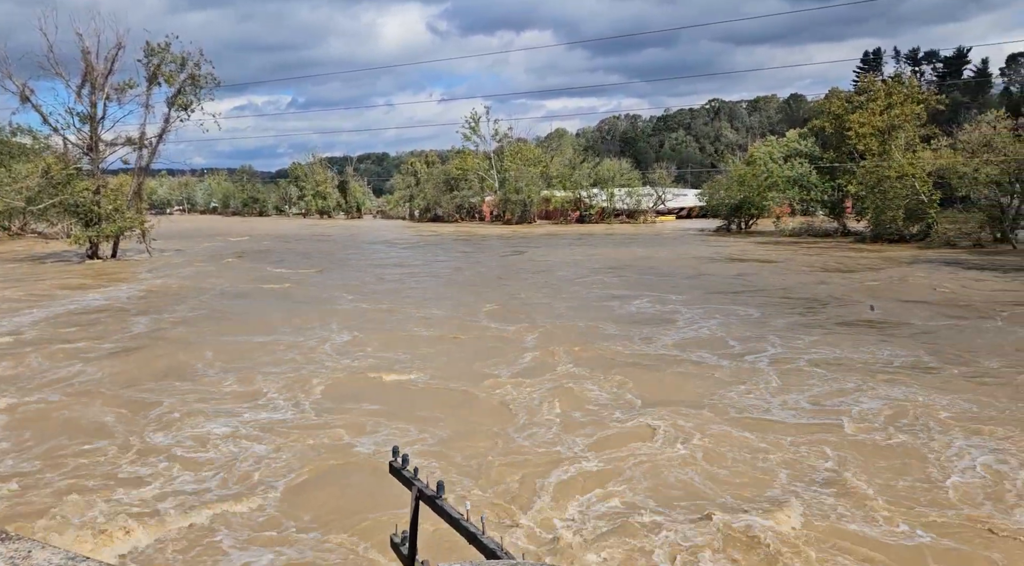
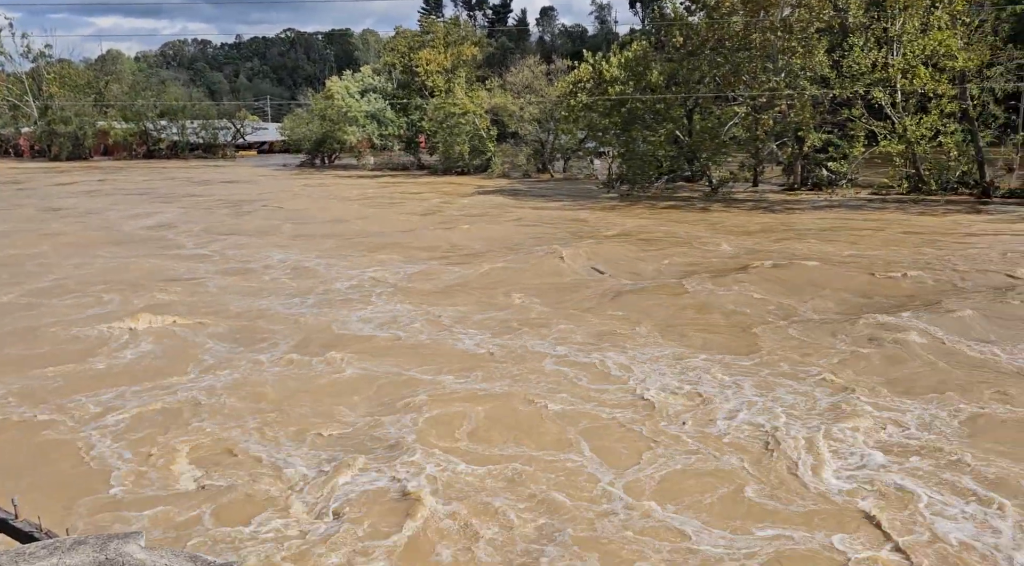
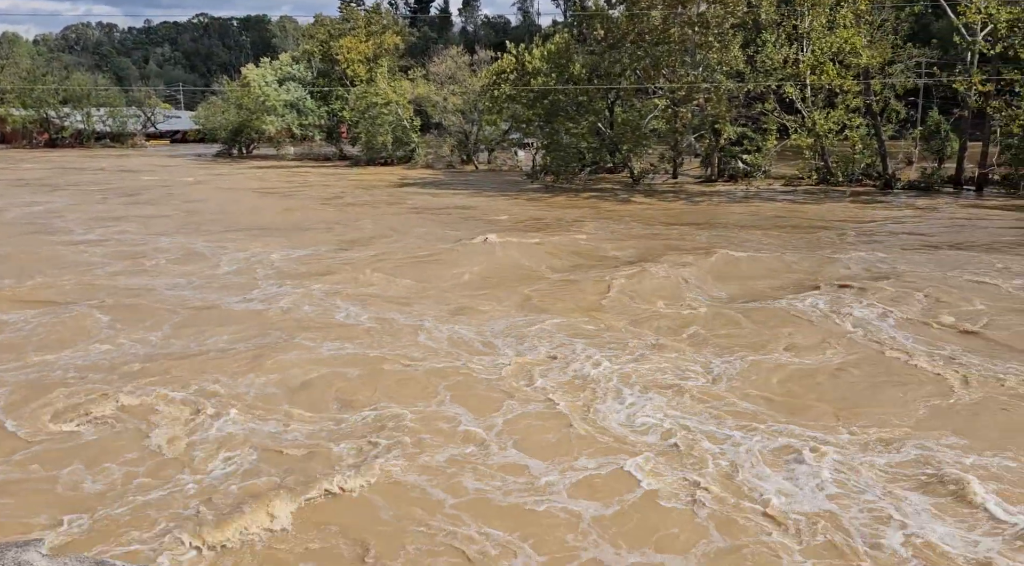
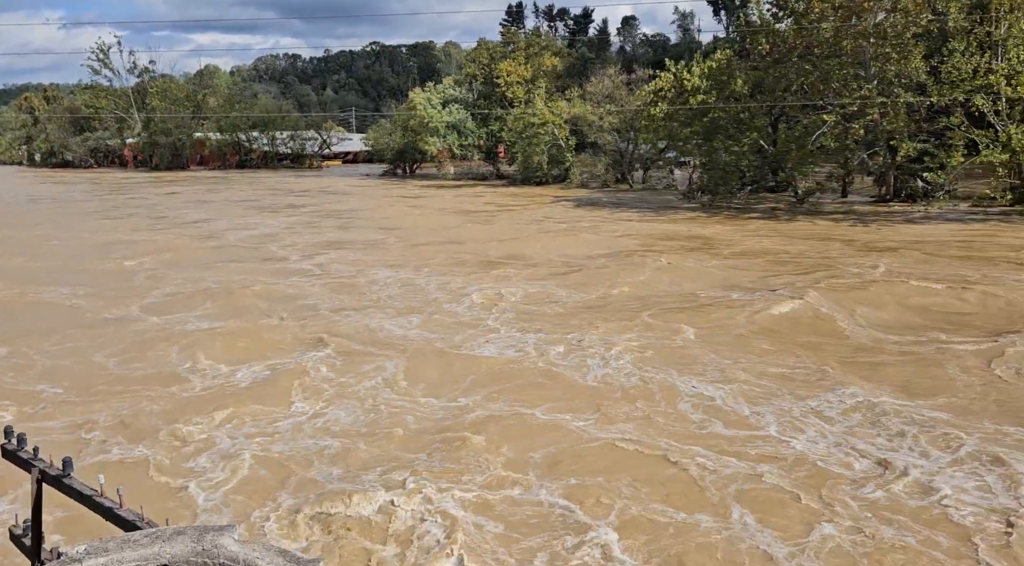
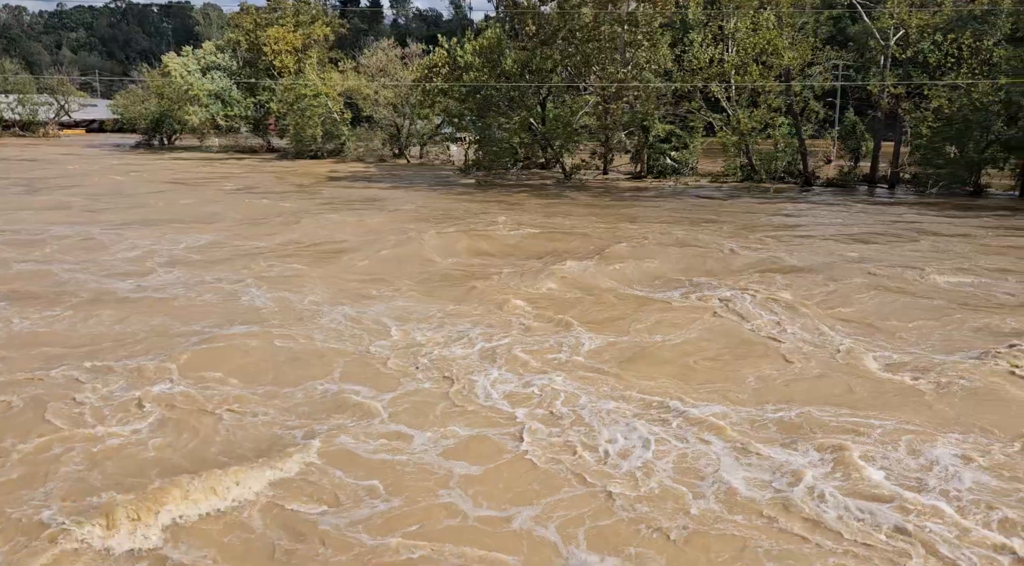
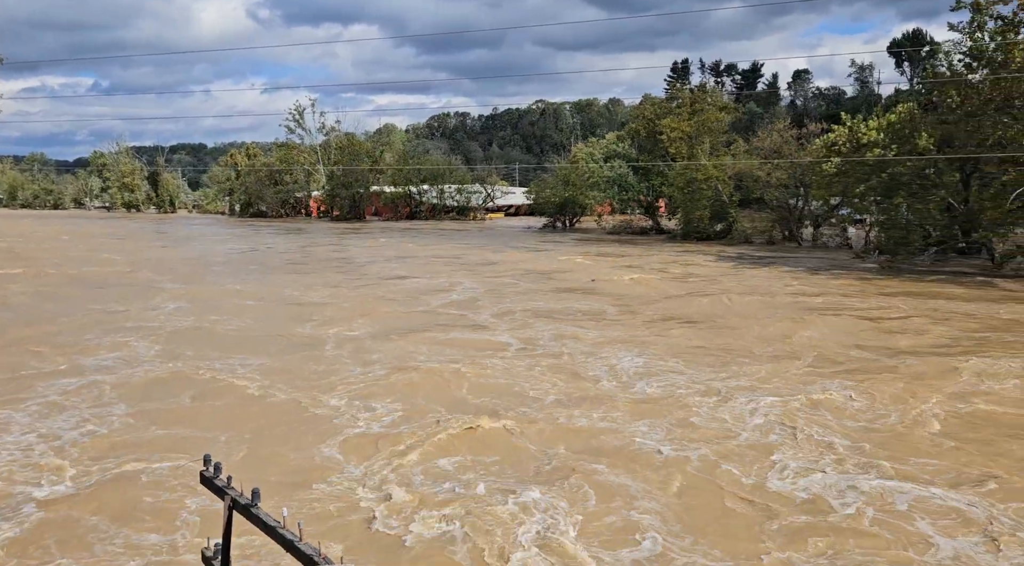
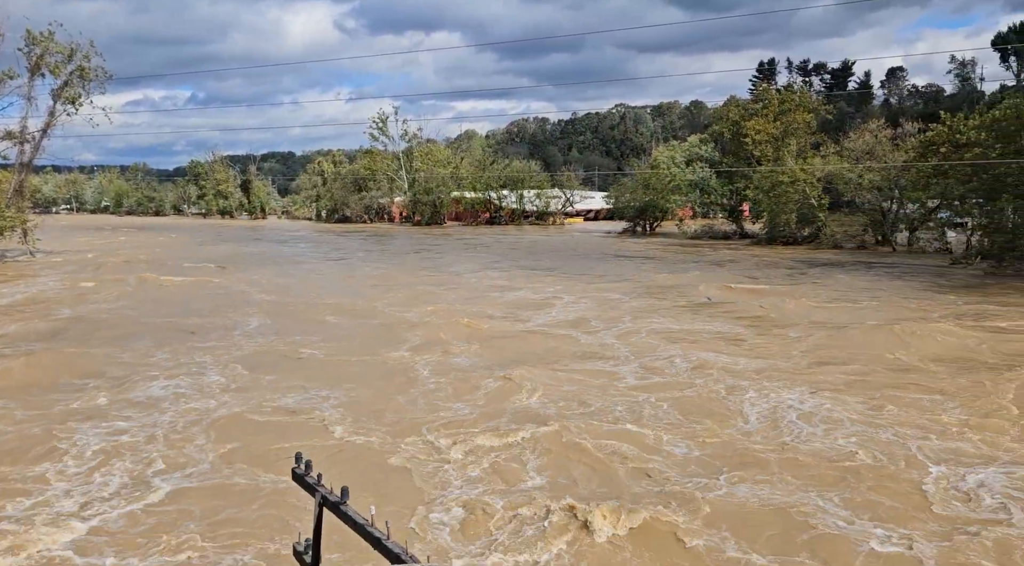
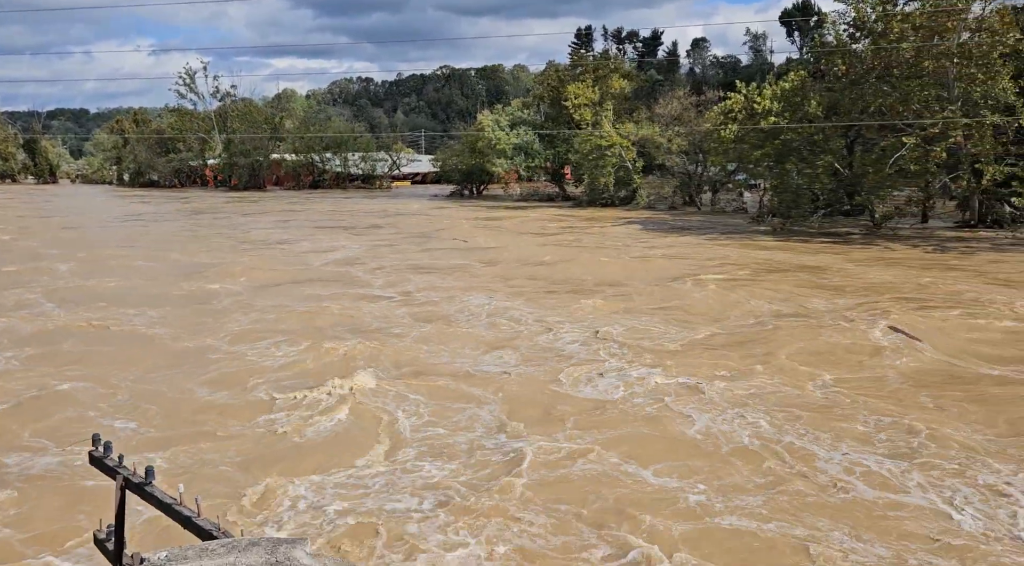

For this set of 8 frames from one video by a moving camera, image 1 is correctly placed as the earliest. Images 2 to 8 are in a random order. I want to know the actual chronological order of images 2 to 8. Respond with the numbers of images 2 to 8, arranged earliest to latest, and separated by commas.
7, 6, 8, 4, 2, 3, 5
